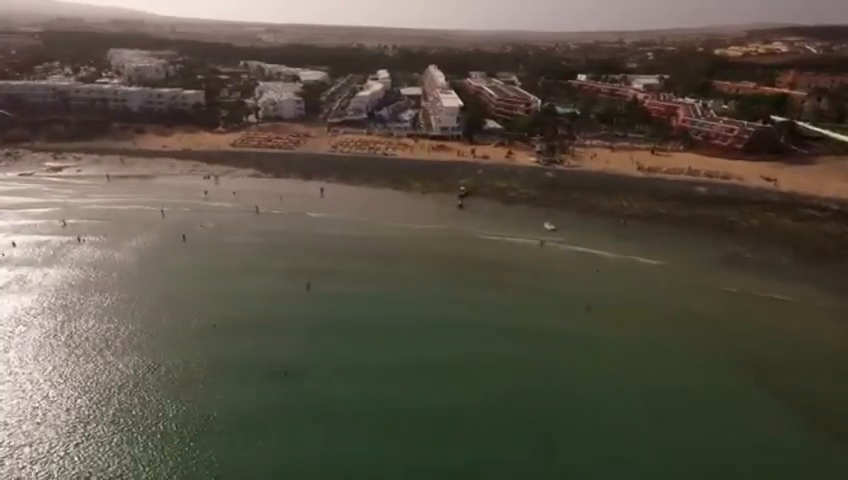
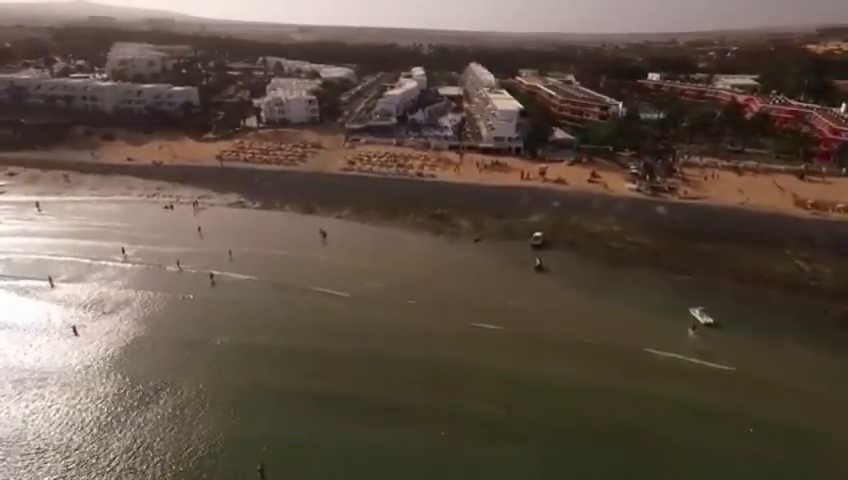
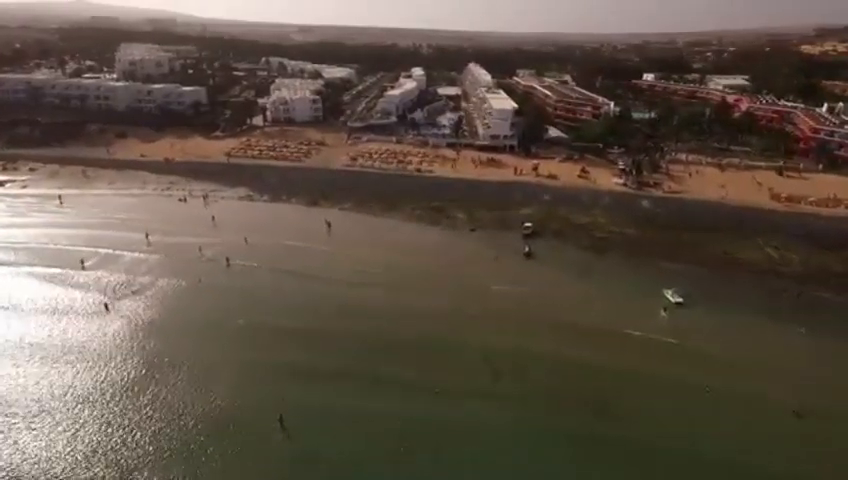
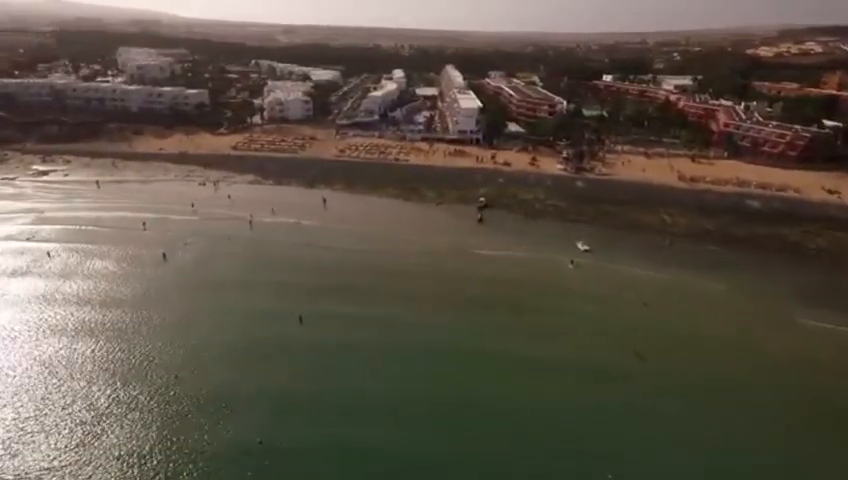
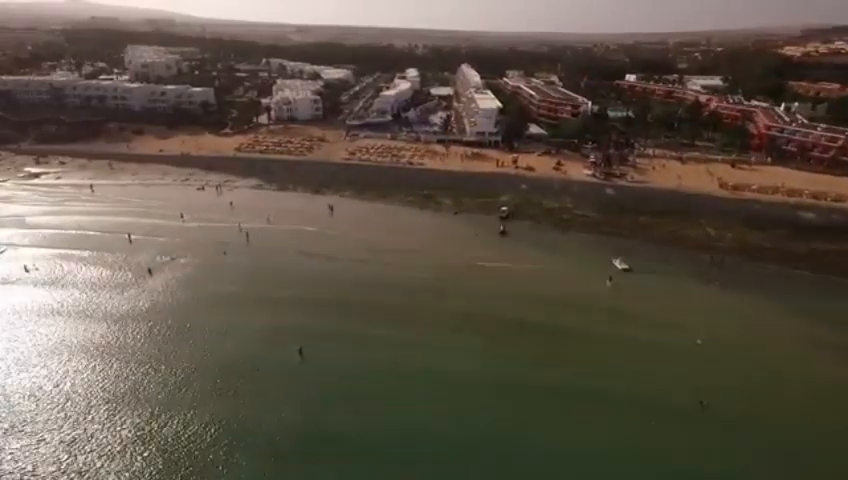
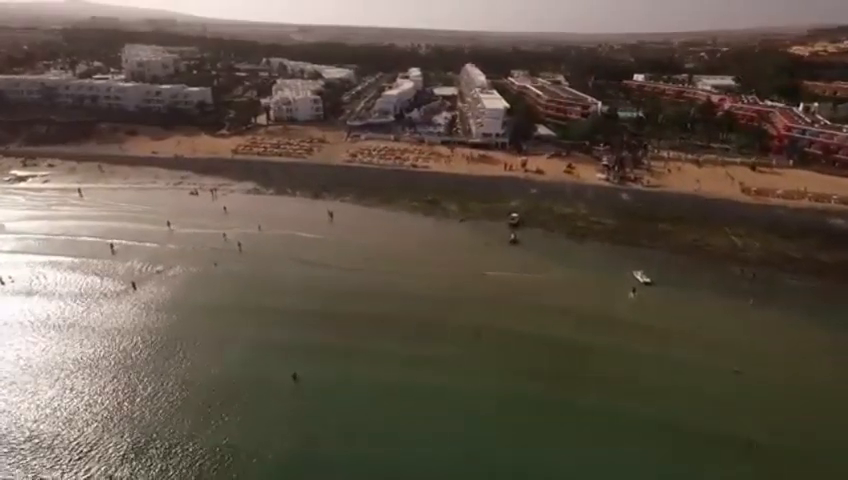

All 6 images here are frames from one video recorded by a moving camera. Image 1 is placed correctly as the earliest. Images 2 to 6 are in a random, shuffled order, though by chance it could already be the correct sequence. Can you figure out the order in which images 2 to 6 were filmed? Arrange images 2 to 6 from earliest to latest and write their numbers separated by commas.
4, 5, 6, 3, 2
